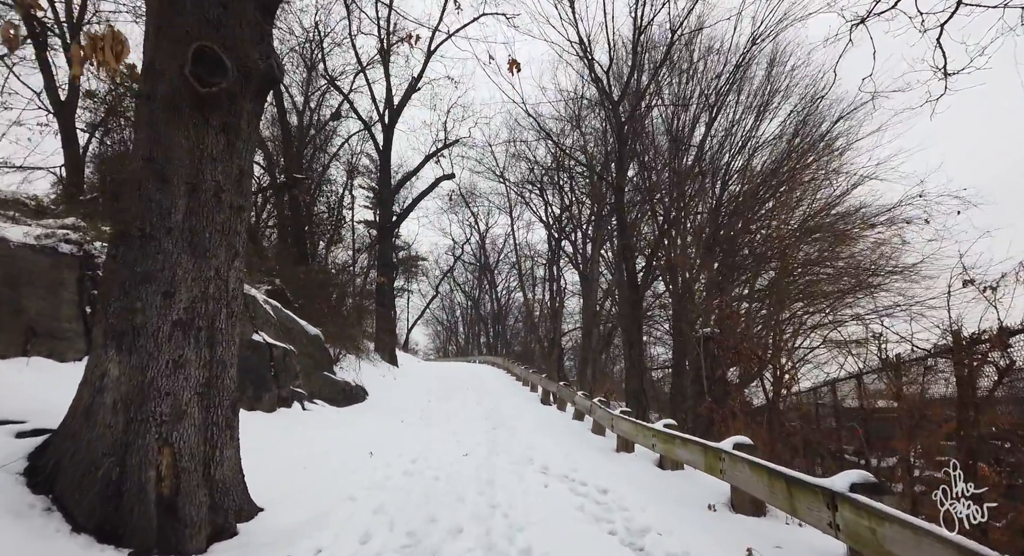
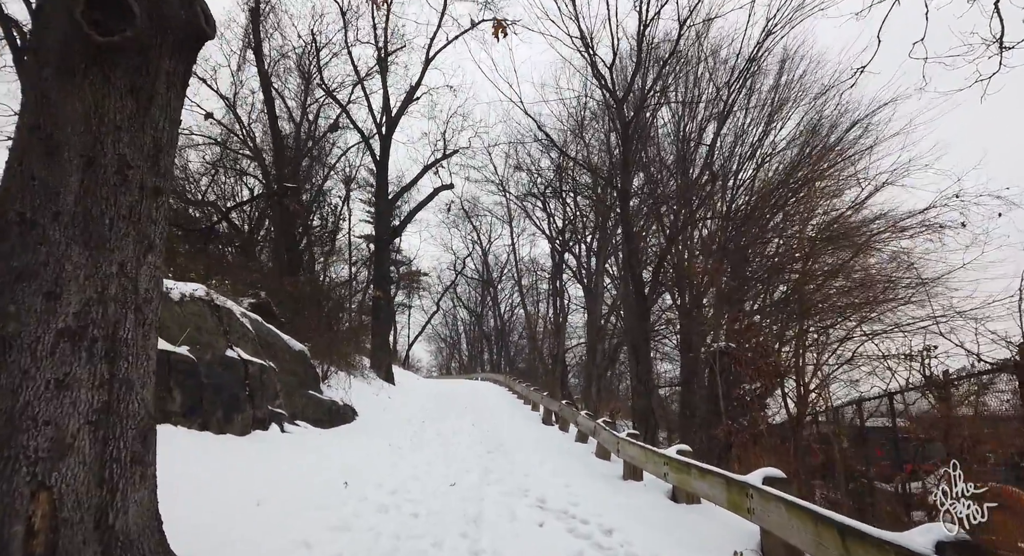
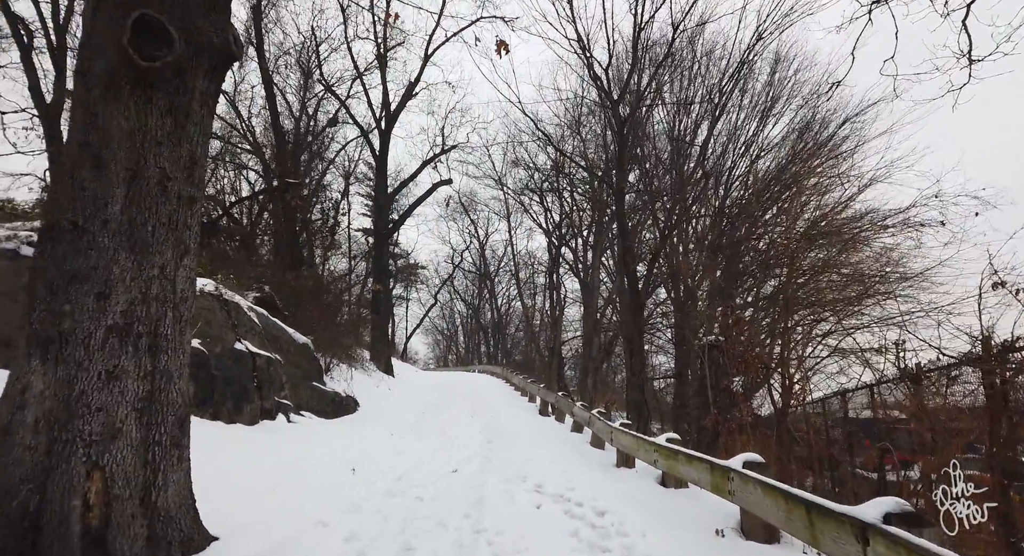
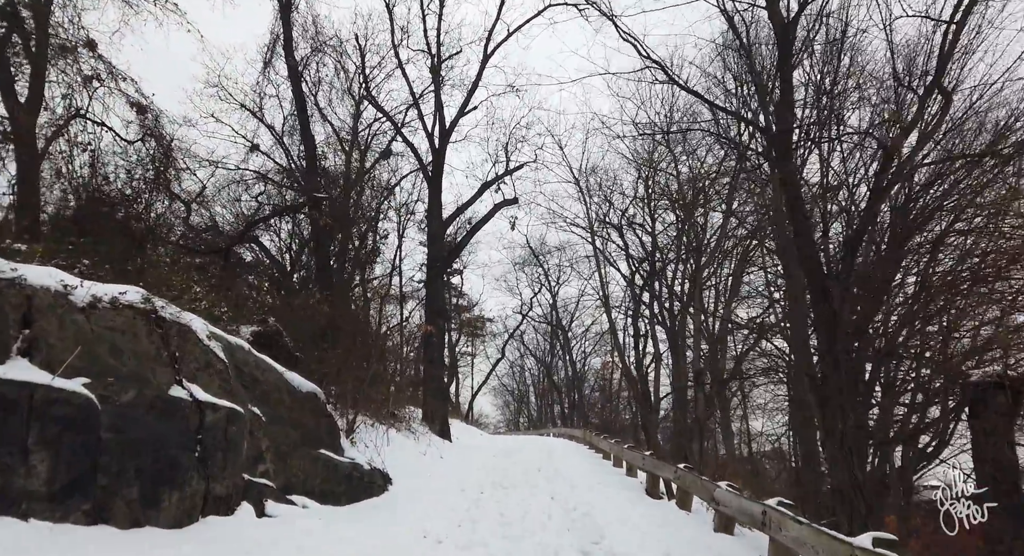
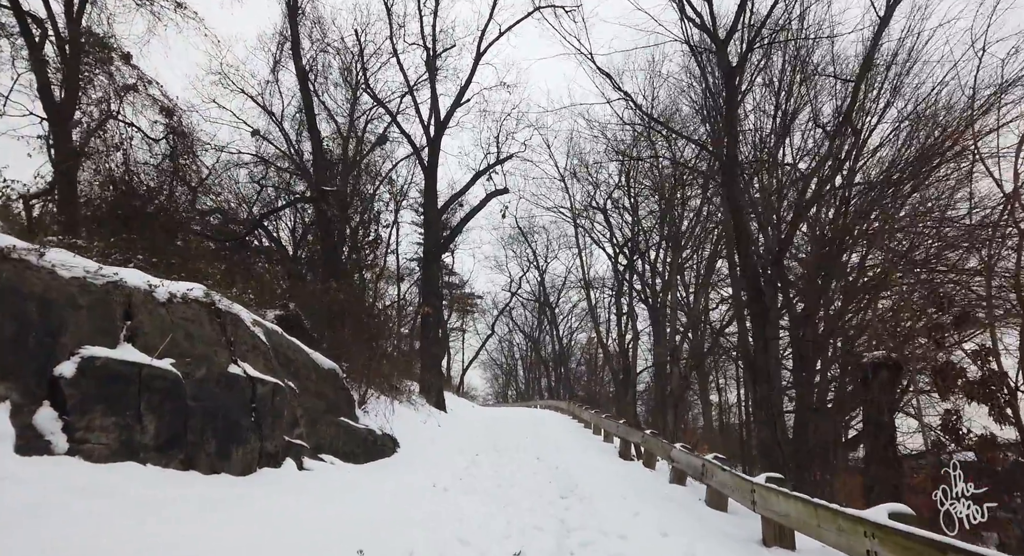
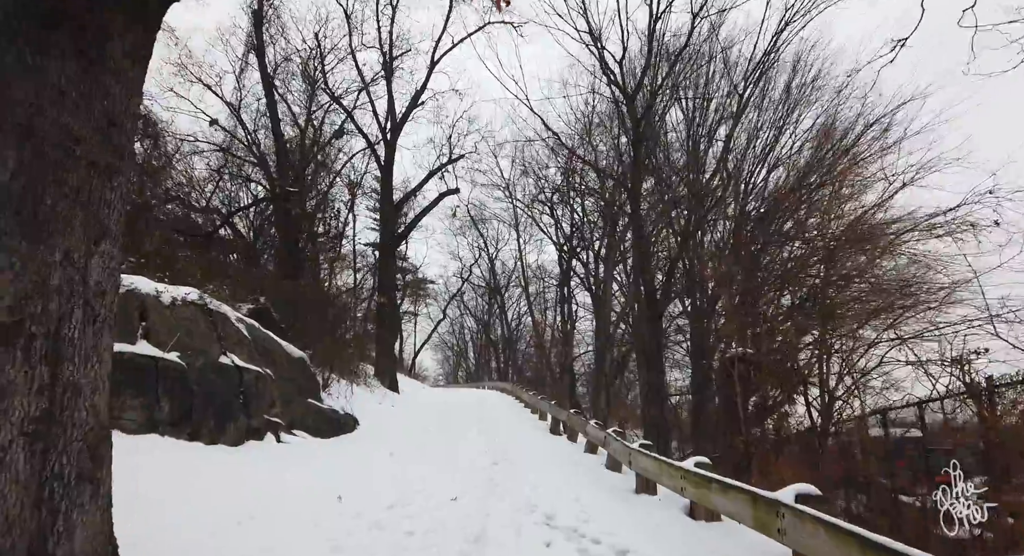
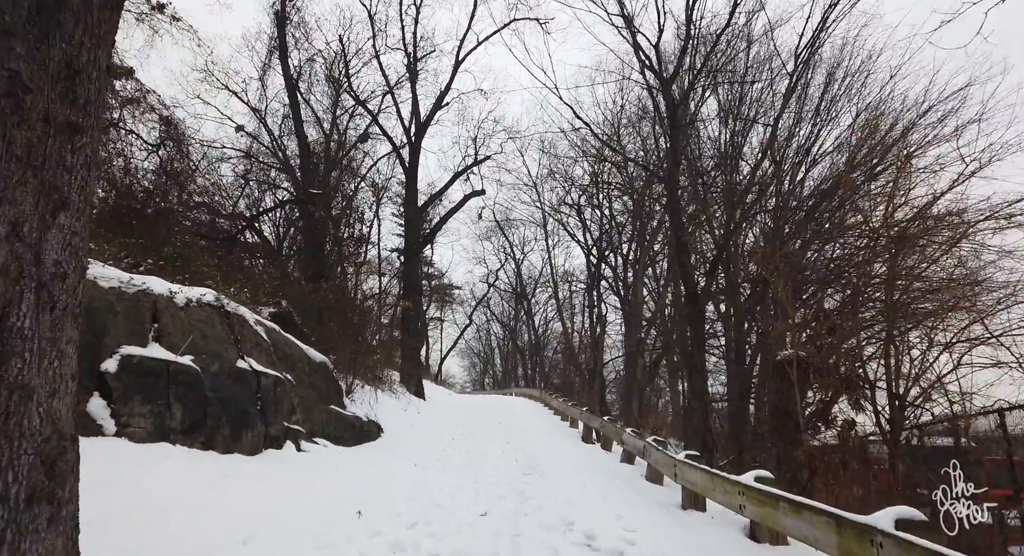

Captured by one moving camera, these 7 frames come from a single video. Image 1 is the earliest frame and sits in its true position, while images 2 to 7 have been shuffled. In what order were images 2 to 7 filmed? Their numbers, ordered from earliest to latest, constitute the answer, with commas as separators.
3, 2, 6, 7, 5, 4
